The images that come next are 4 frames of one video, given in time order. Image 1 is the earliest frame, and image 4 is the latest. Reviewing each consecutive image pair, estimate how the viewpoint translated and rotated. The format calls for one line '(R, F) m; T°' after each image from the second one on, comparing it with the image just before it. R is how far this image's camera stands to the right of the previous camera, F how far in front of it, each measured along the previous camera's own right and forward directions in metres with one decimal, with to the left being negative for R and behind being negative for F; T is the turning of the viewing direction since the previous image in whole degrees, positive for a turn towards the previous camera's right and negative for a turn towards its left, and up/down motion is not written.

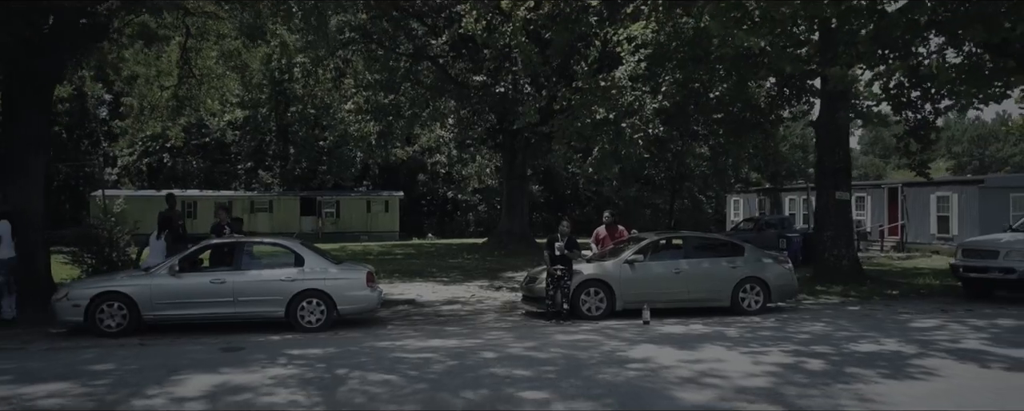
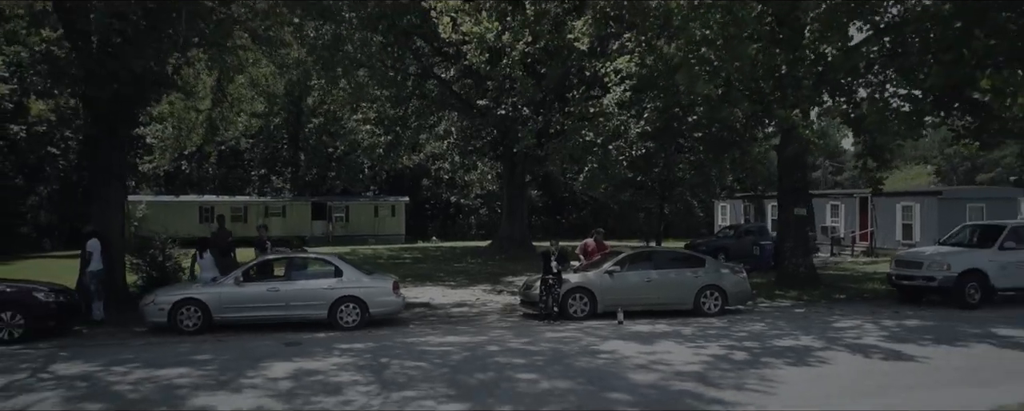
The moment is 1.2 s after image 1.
(0.0, -2.4) m; 0°
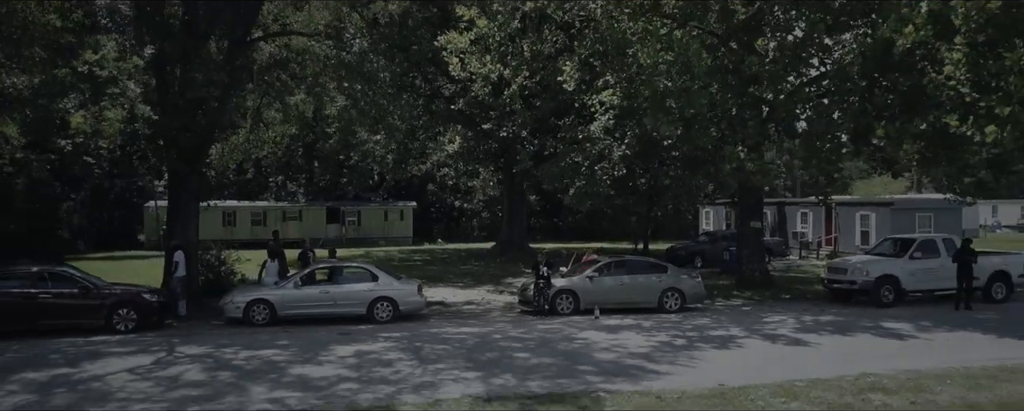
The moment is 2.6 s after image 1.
(0.0, -3.5) m; 0°
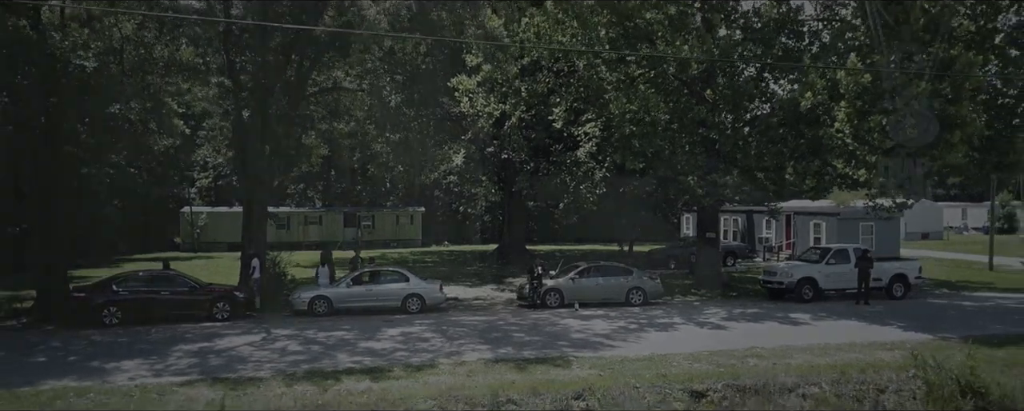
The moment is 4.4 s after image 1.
(0.0, -5.1) m; 0°
